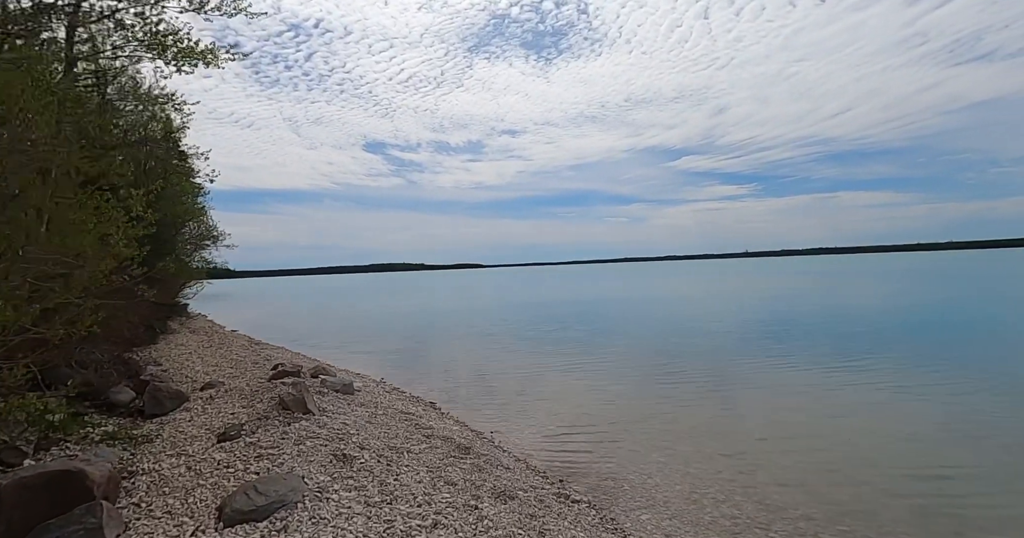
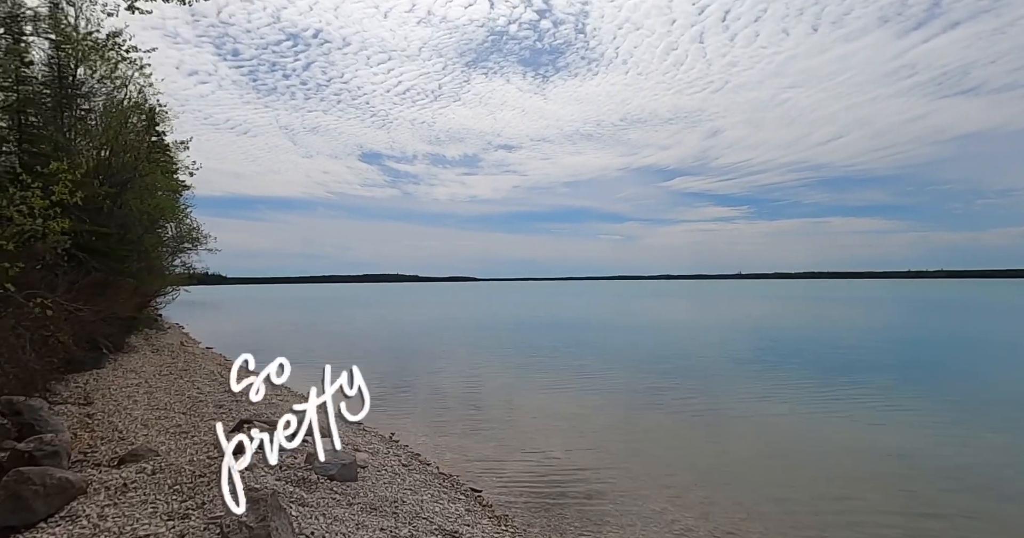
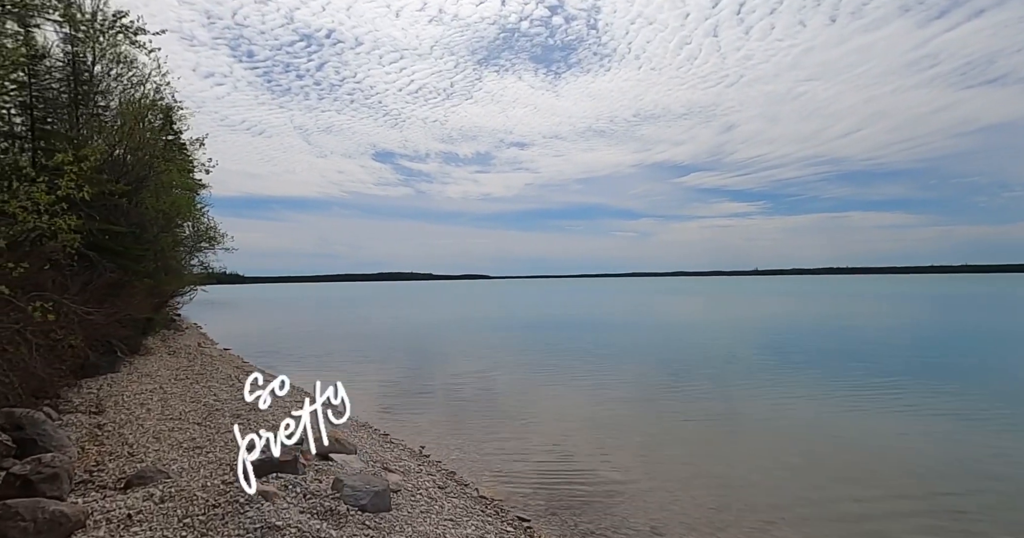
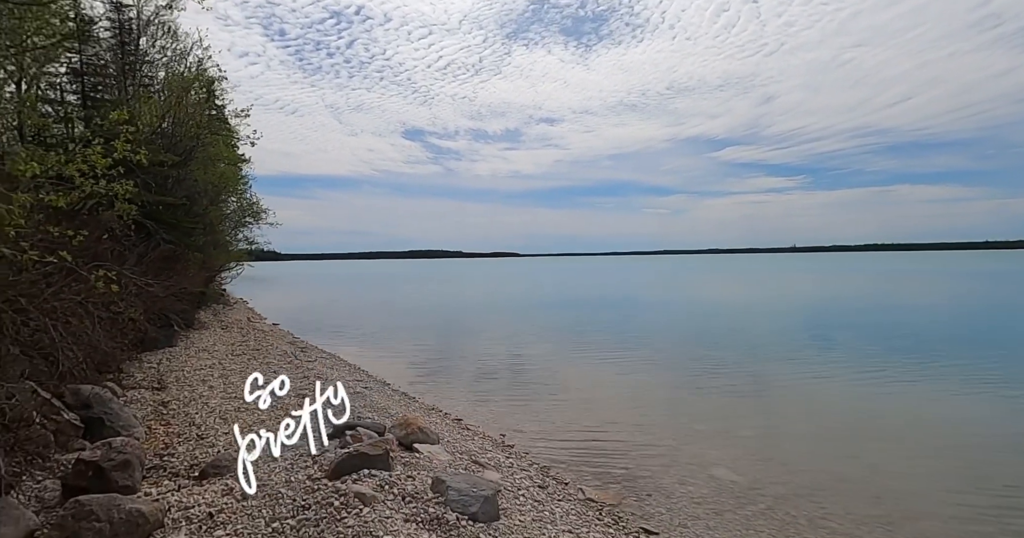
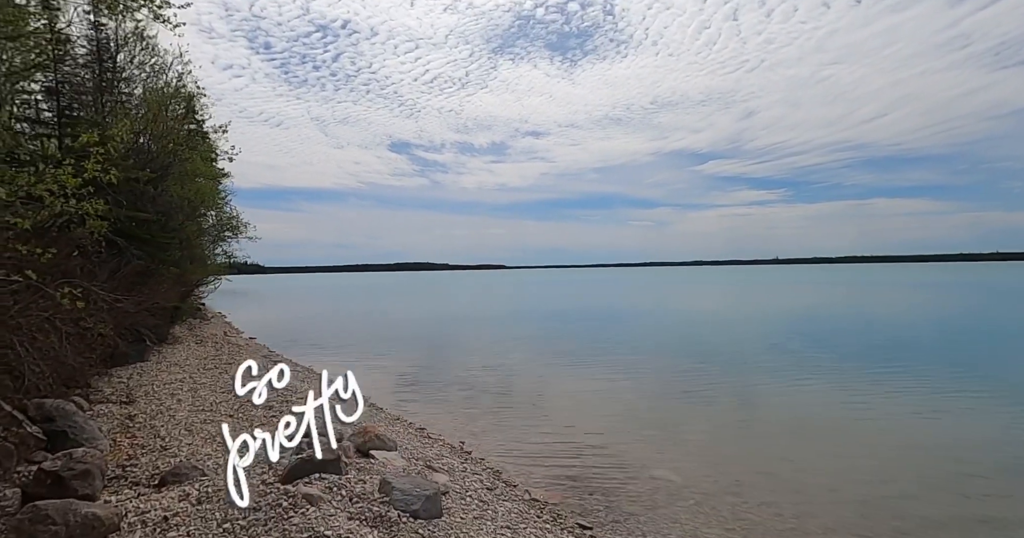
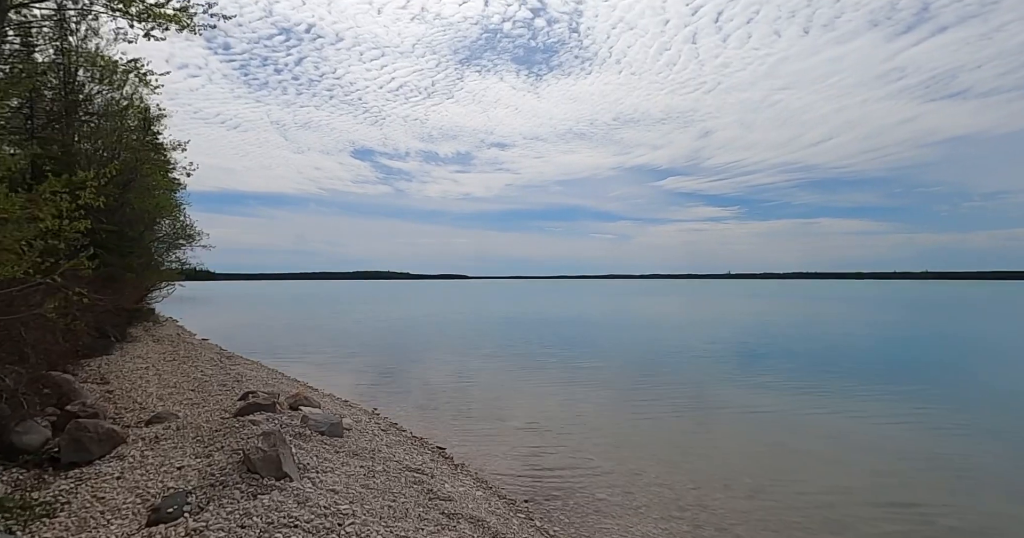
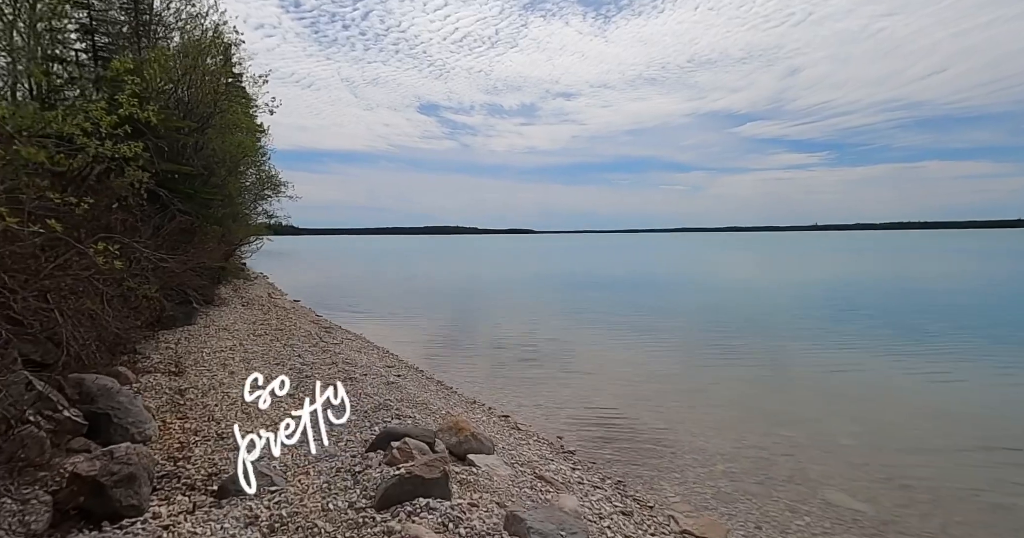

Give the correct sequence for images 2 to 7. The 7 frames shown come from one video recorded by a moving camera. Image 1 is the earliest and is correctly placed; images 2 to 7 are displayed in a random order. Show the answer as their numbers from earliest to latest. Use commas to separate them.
6, 2, 3, 5, 4, 7
